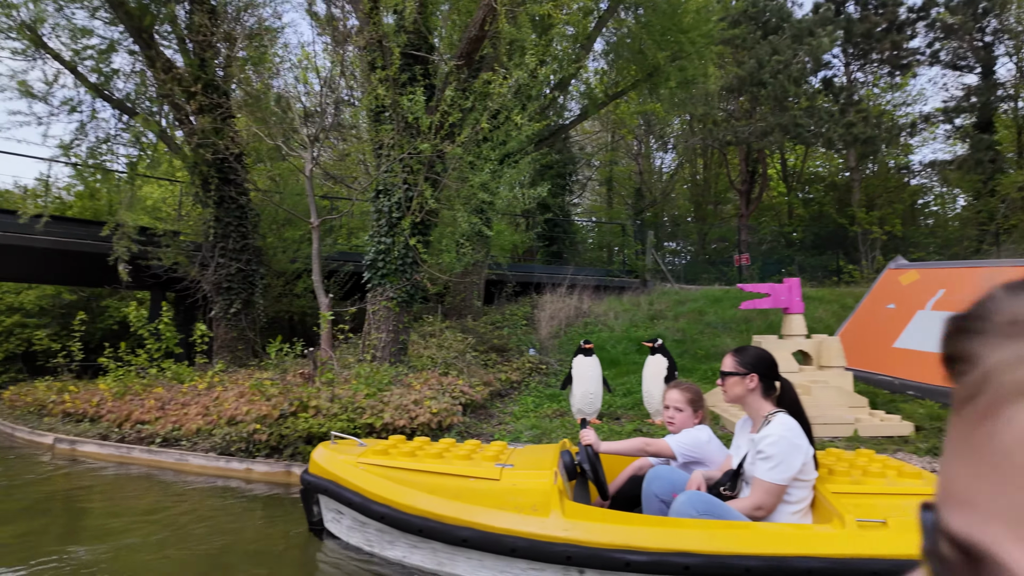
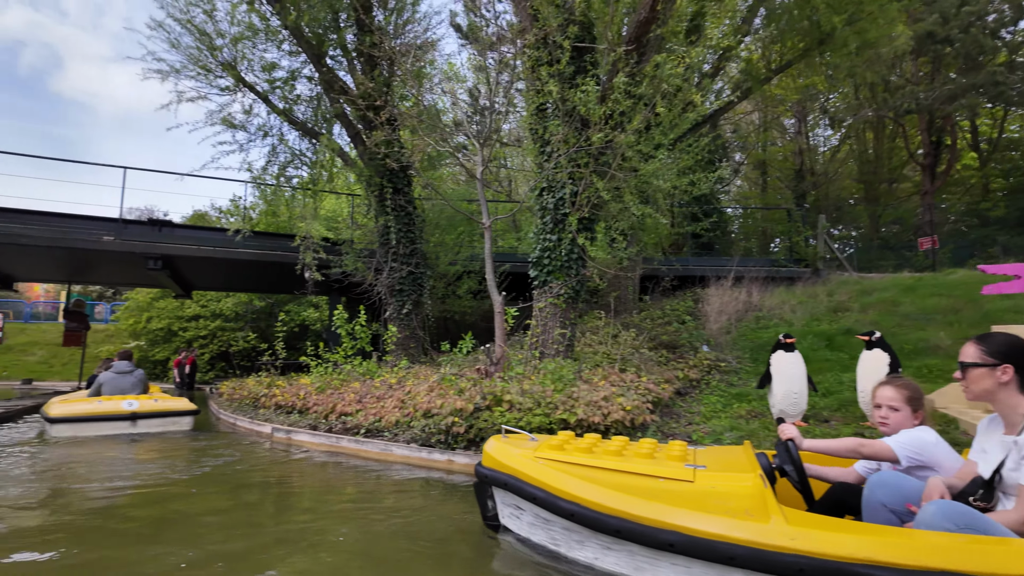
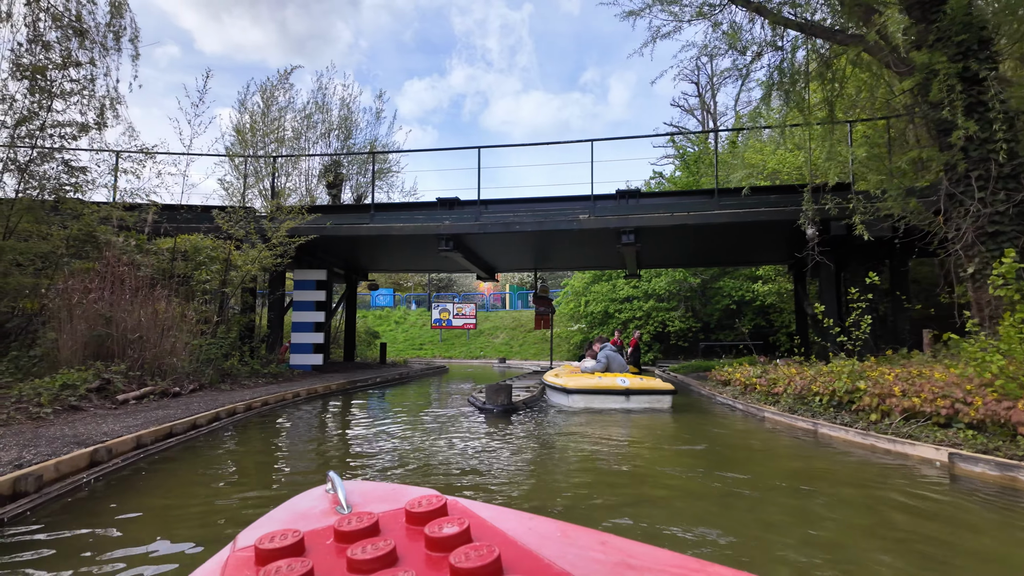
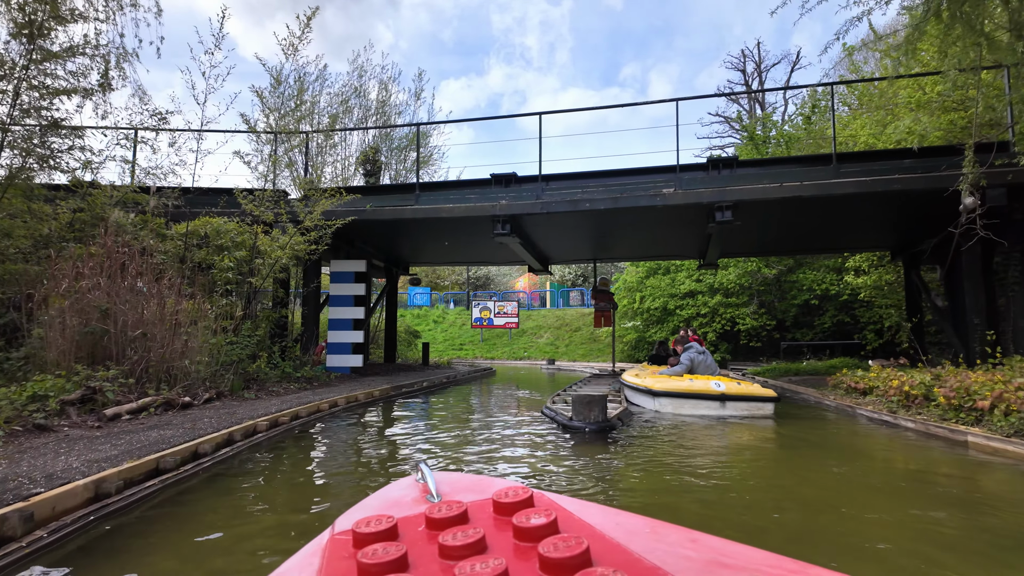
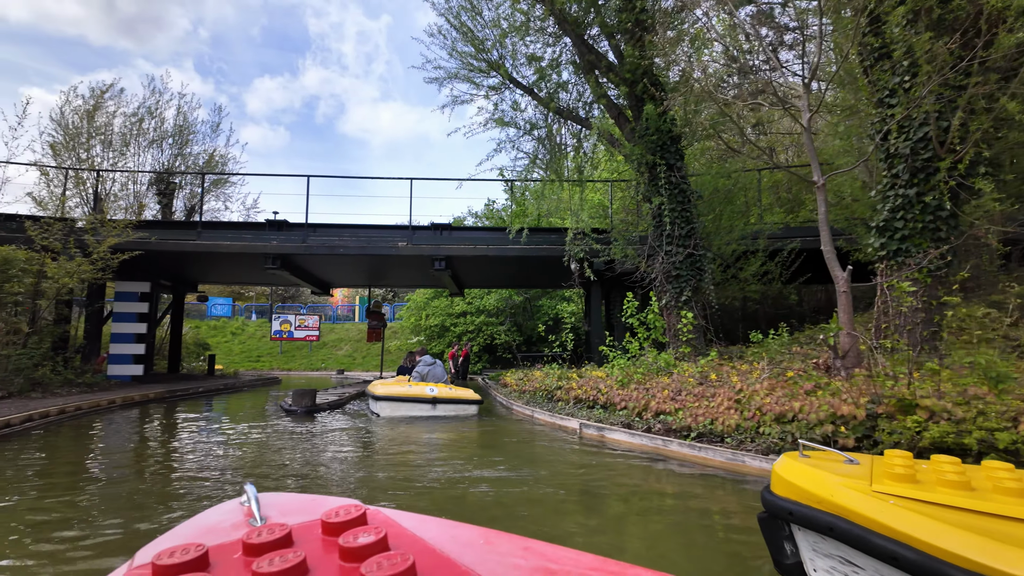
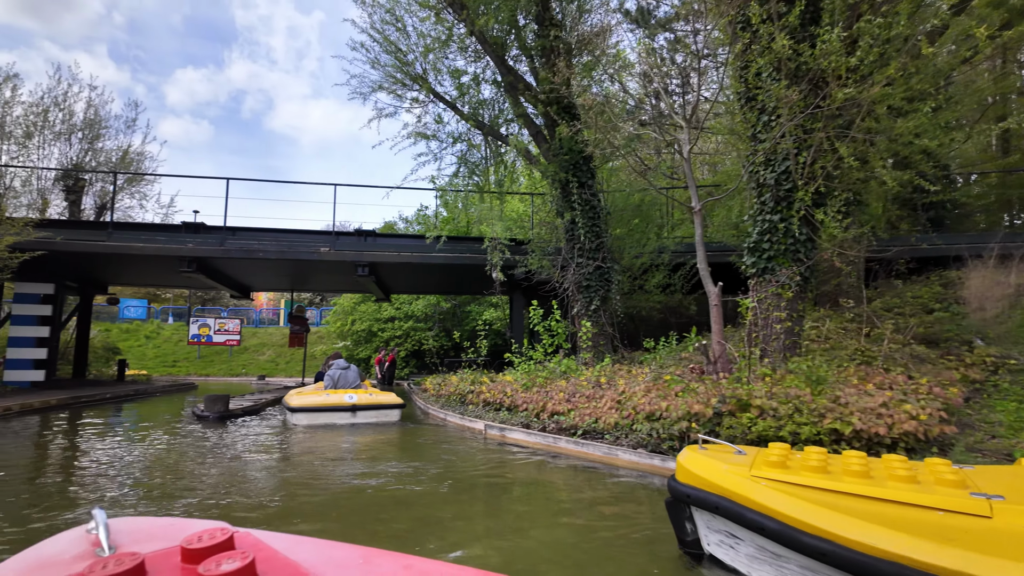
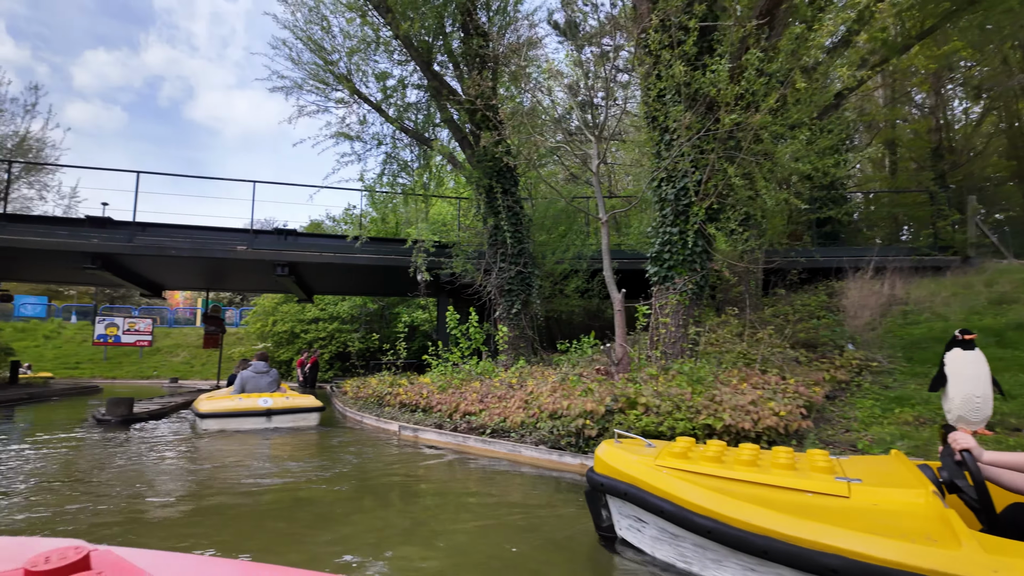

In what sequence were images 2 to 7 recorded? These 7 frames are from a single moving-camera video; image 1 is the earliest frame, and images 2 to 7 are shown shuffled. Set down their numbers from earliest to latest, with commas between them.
2, 7, 6, 5, 3, 4
